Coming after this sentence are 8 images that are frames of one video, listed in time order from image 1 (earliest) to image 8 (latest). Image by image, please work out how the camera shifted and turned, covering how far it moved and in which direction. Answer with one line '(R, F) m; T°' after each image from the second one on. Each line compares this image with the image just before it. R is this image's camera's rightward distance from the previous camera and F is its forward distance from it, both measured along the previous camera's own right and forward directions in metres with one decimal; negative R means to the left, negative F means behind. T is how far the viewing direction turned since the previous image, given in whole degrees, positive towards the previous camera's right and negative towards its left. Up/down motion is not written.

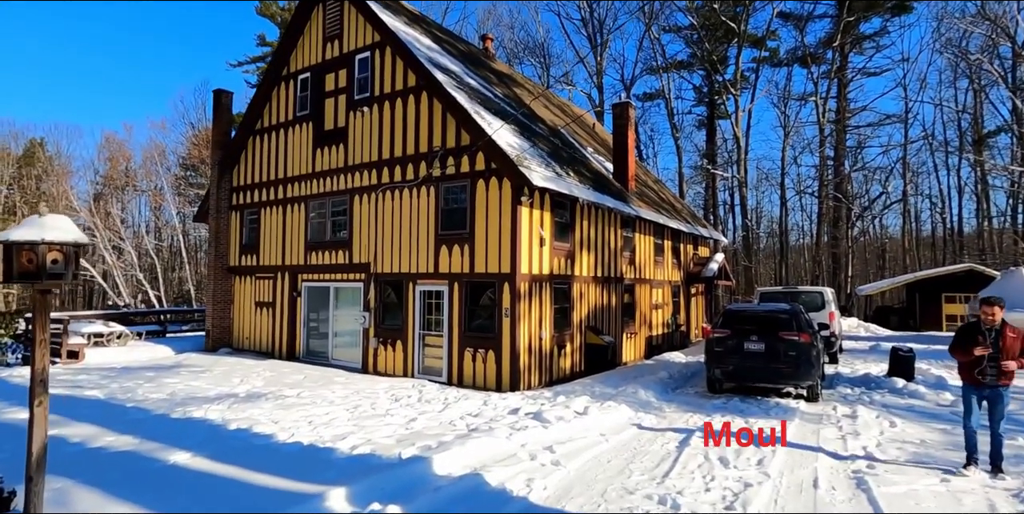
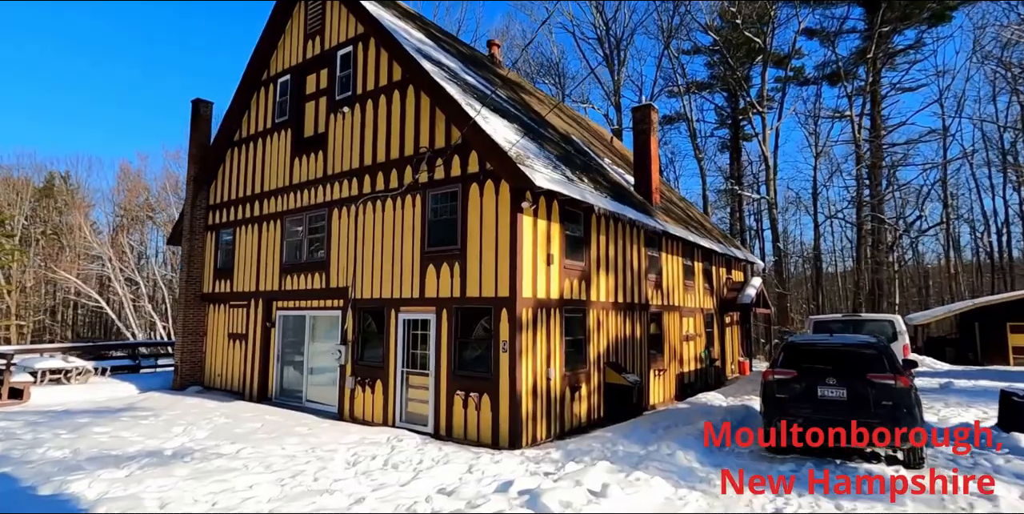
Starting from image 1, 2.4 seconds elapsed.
(+0.3, +2.2) m; -2°
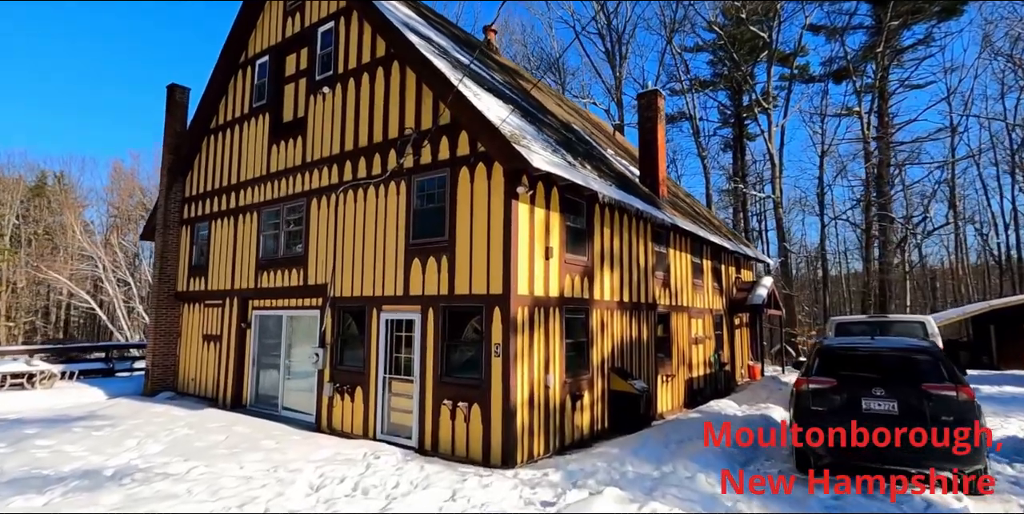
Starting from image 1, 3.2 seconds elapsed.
(+0.1, +1.1) m; 0°
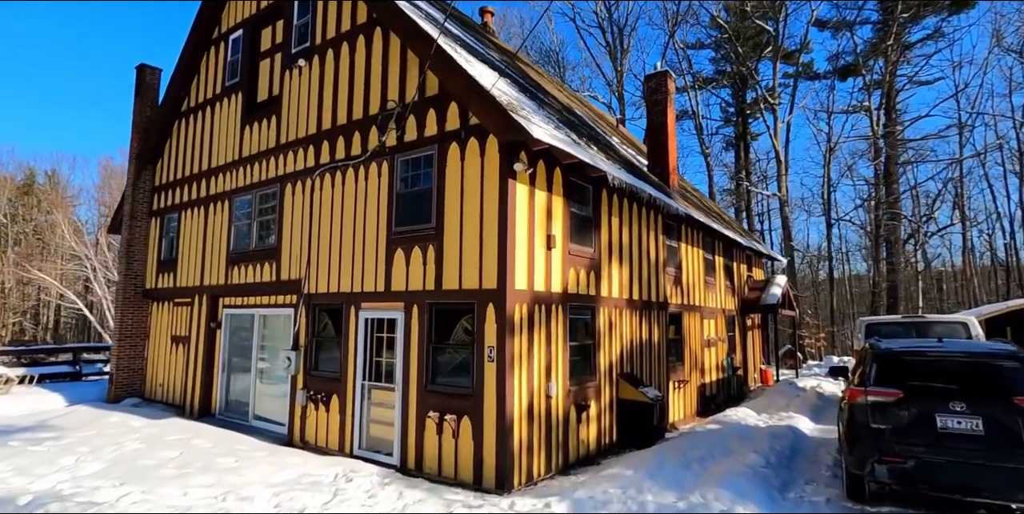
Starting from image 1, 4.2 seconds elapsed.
(0.0, +1.1) m; 0°
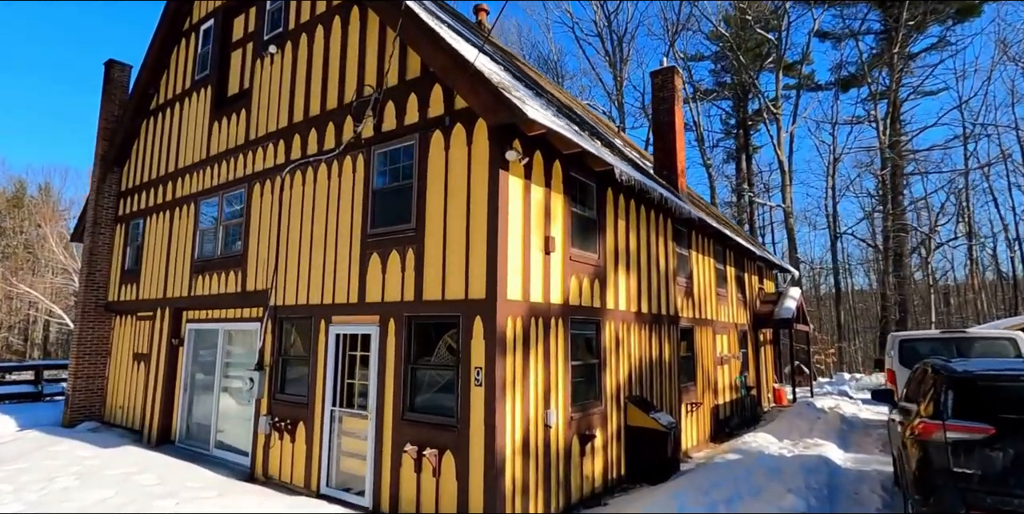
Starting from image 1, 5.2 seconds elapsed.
(+0.1, +1.1) m; 0°
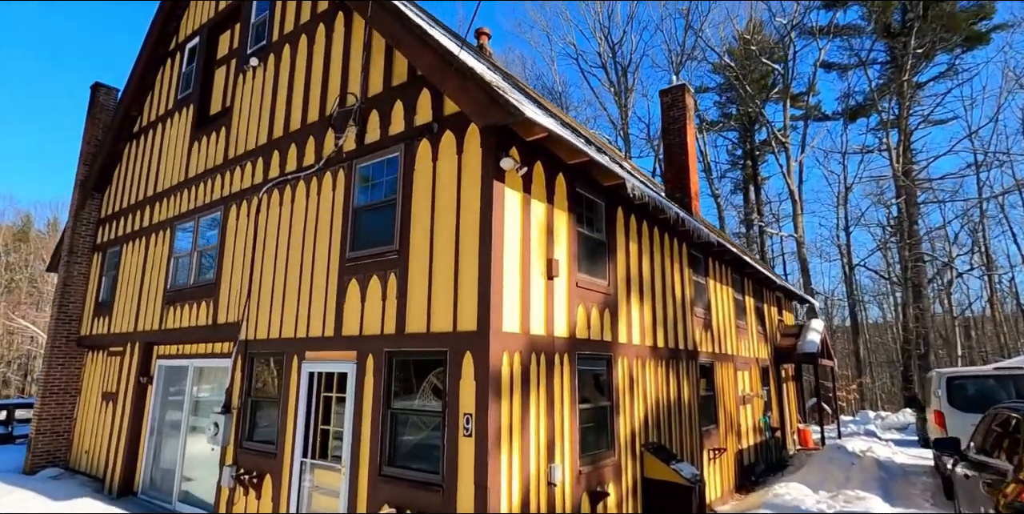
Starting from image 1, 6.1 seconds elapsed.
(+0.1, +0.9) m; -1°
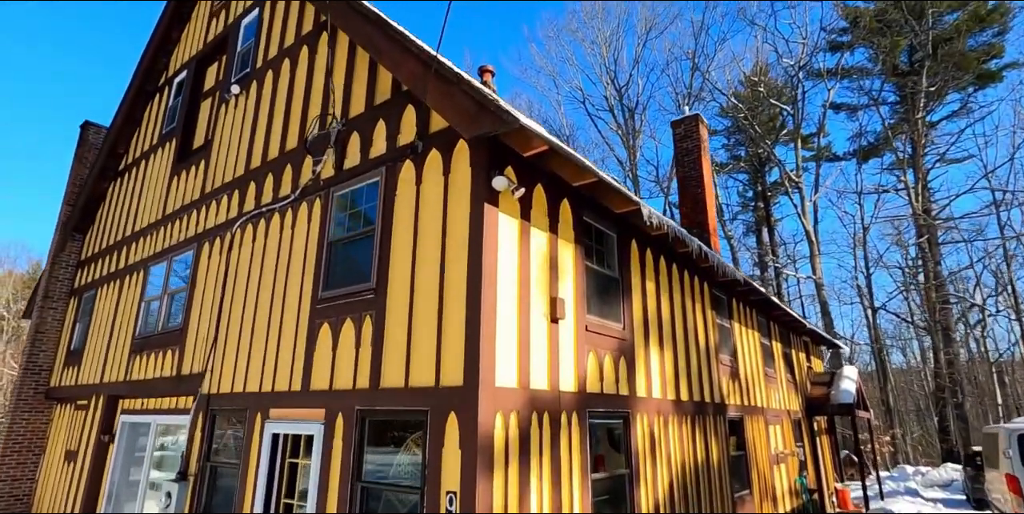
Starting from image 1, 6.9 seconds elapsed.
(+0.1, +0.9) m; -1°
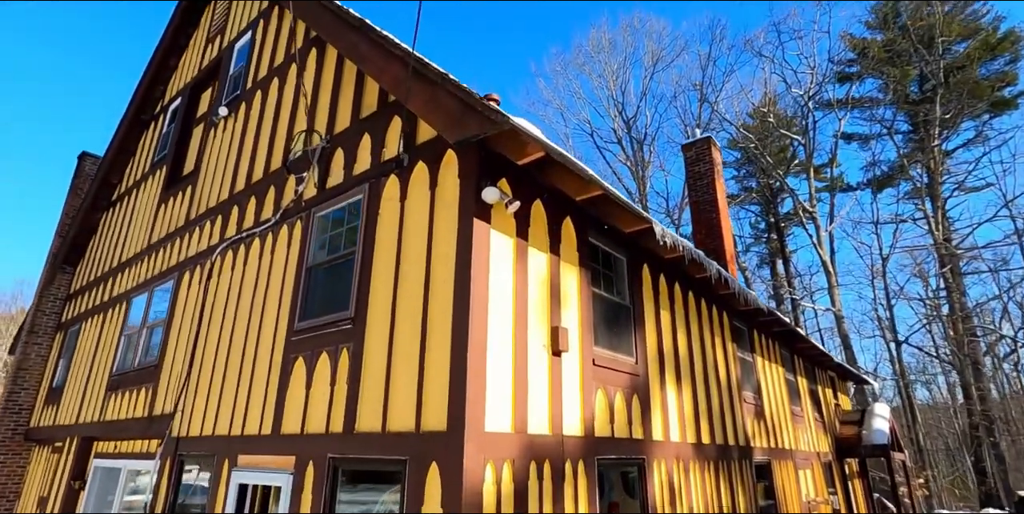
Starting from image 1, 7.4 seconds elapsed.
(+0.1, +0.6) m; -1°
